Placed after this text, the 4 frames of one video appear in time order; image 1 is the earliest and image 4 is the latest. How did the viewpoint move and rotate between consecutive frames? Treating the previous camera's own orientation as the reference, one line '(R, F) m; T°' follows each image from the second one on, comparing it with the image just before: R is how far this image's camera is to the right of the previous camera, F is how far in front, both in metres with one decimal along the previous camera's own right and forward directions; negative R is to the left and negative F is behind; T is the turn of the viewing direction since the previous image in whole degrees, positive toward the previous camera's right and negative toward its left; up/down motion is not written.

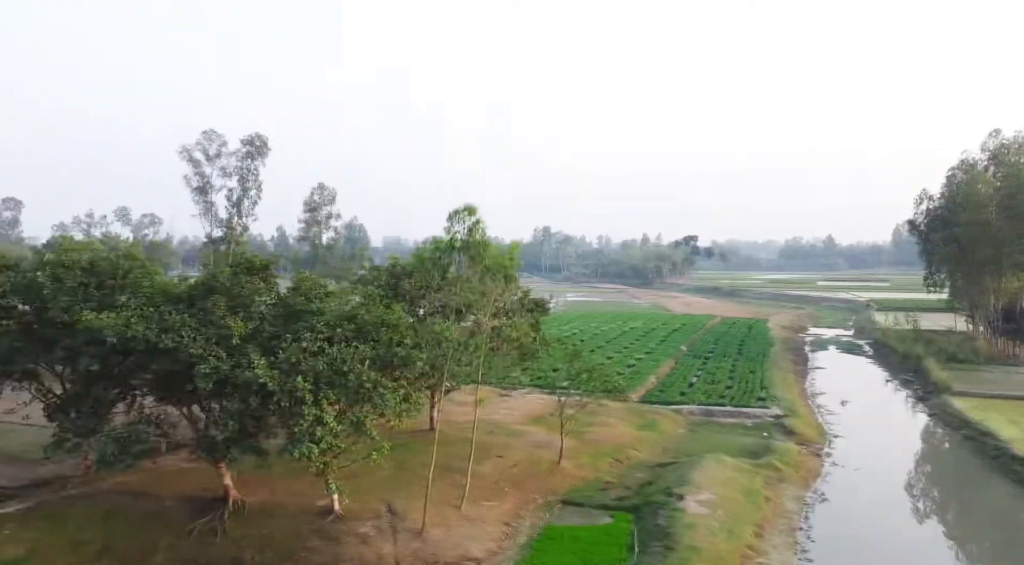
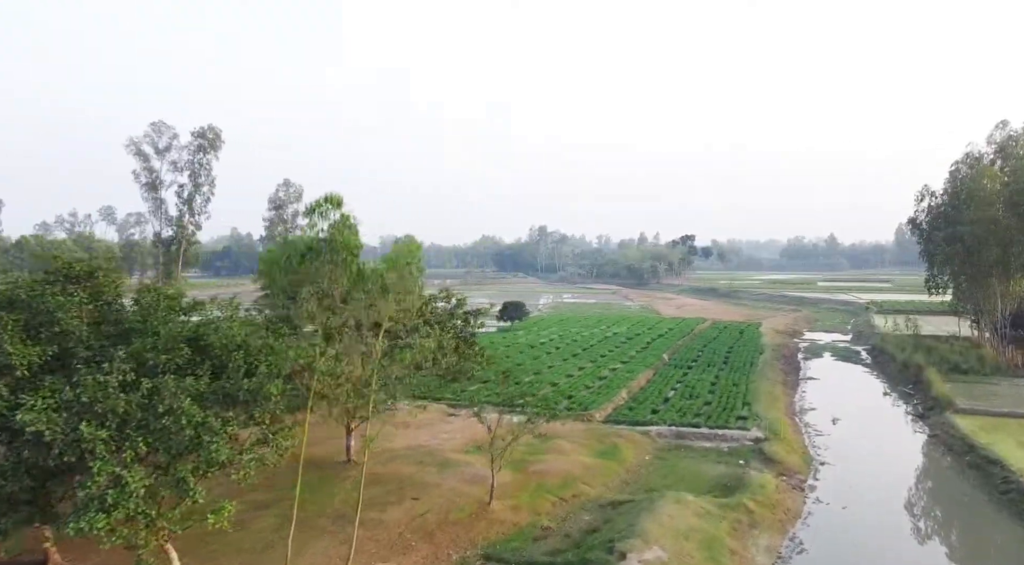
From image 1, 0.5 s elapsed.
(+1.1, +2.0) m; 0°
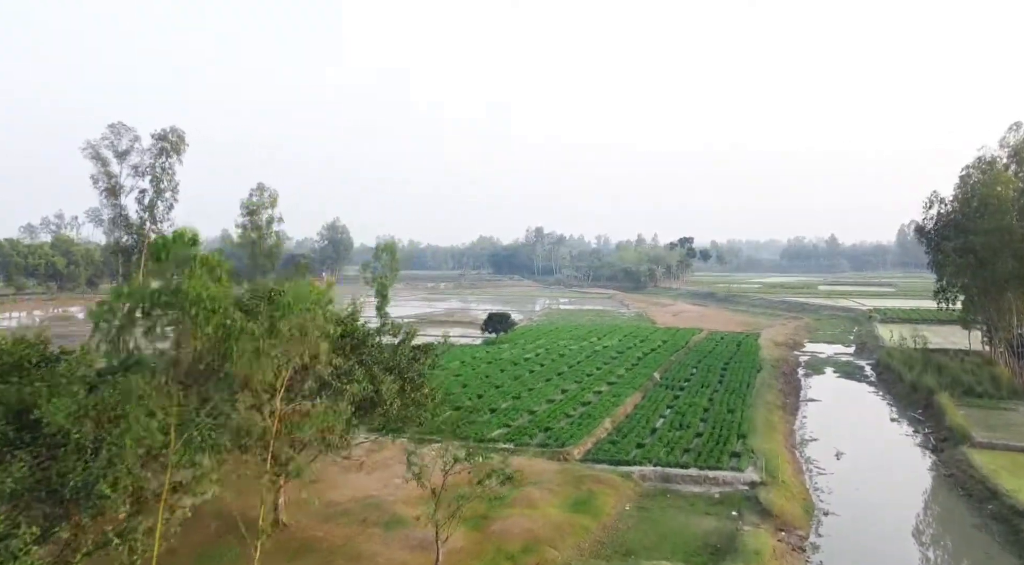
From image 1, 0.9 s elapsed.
(+0.6, +1.7) m; 0°
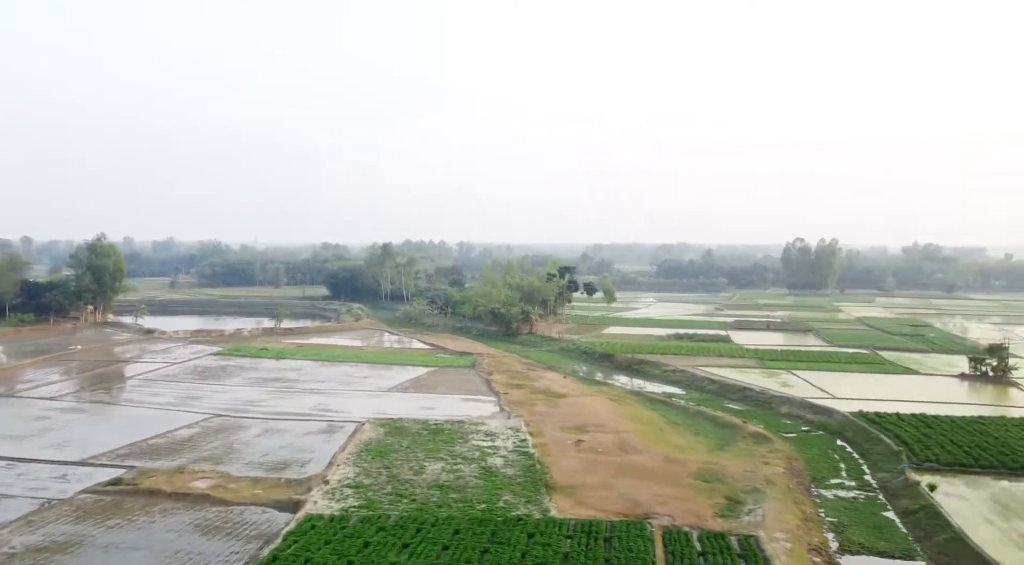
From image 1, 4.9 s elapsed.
(+2.2, +19.2) m; +10°
